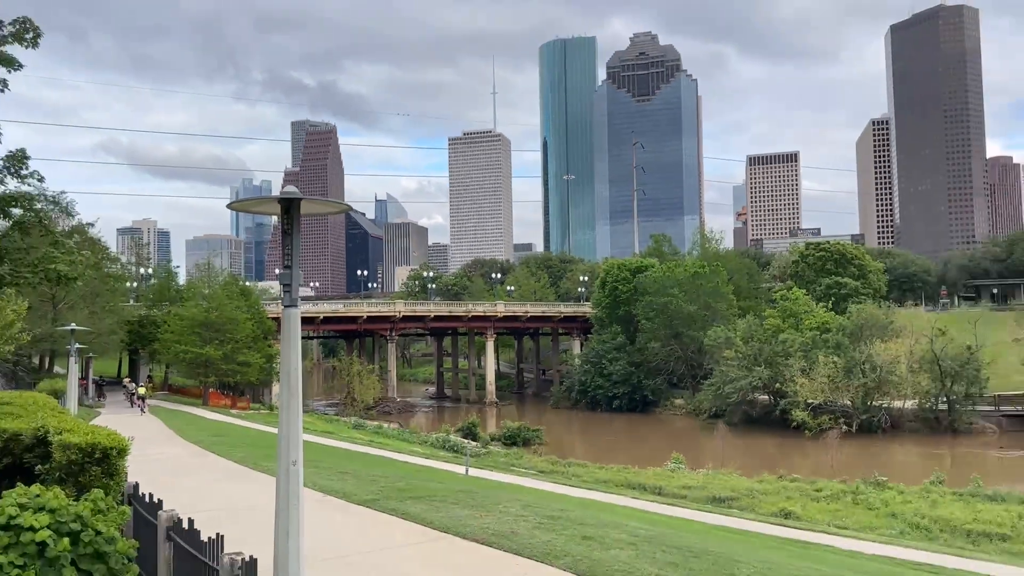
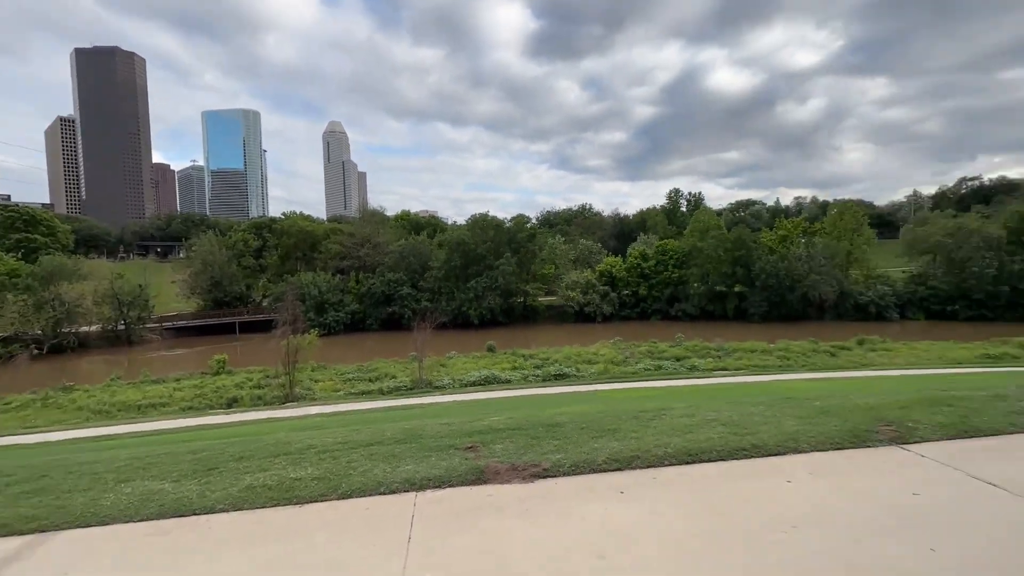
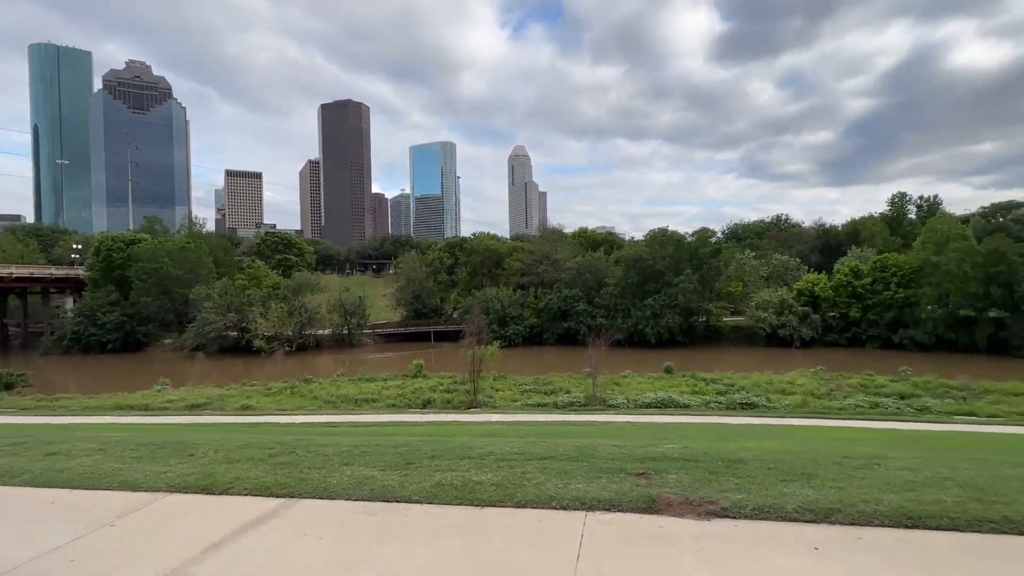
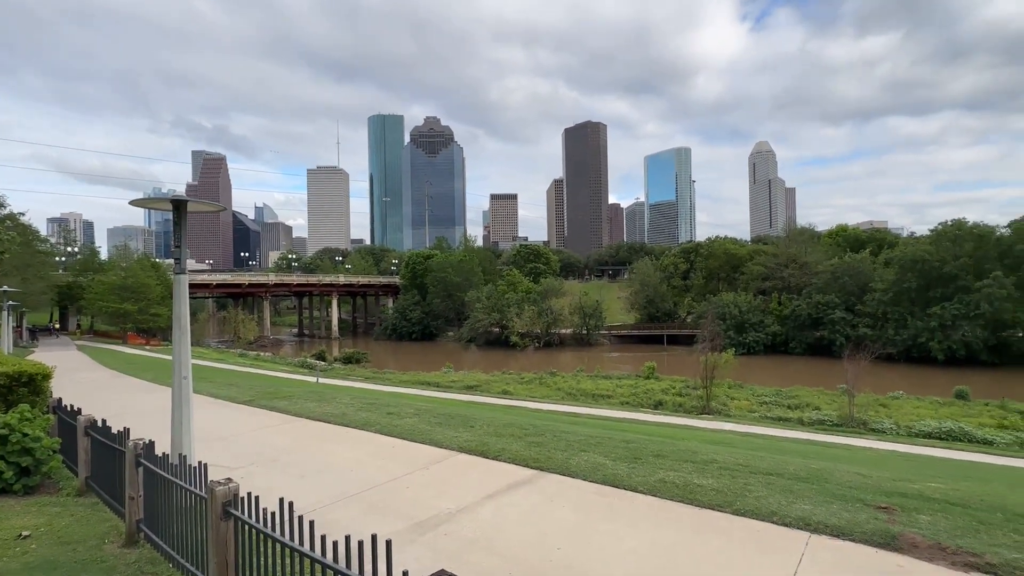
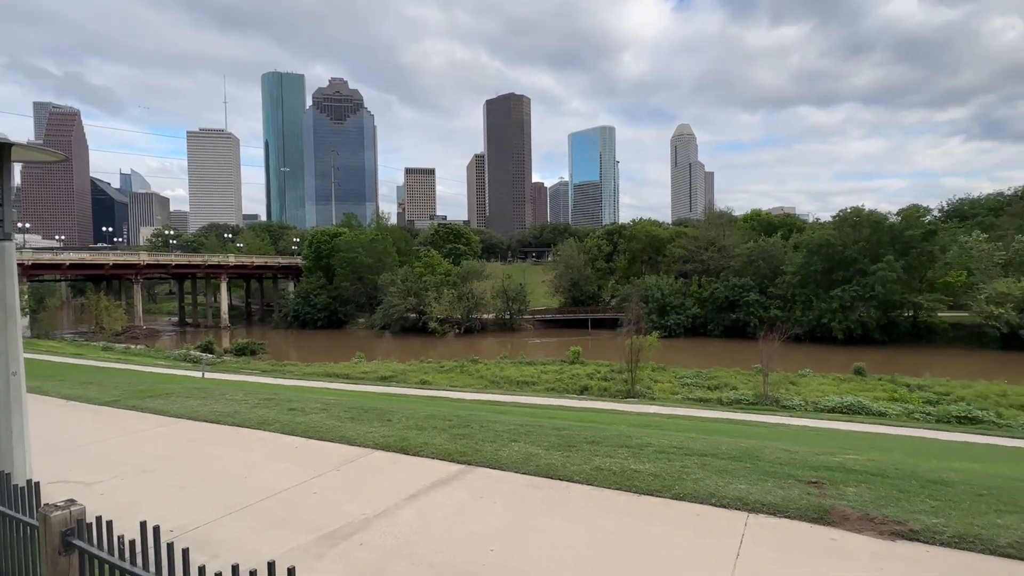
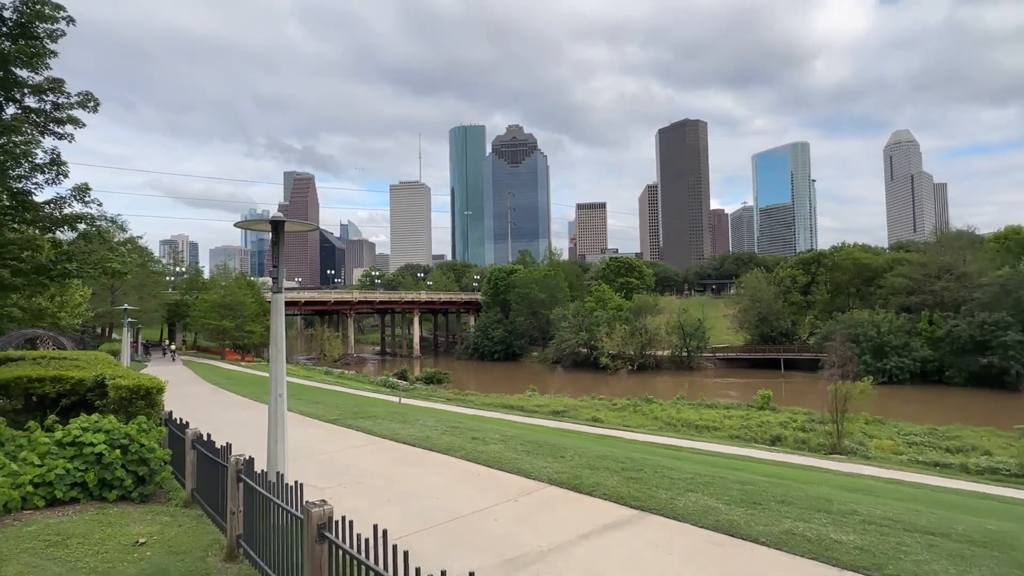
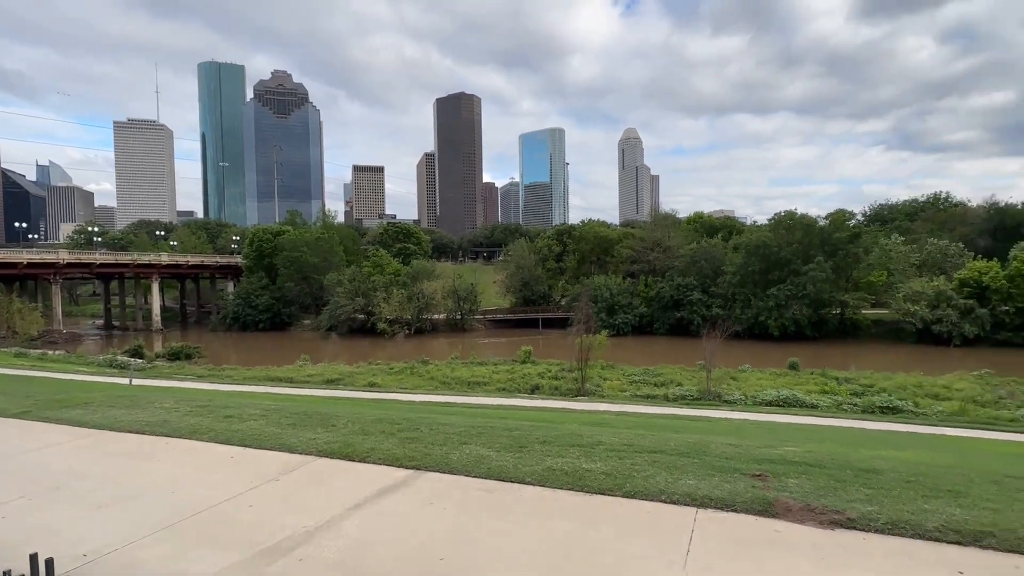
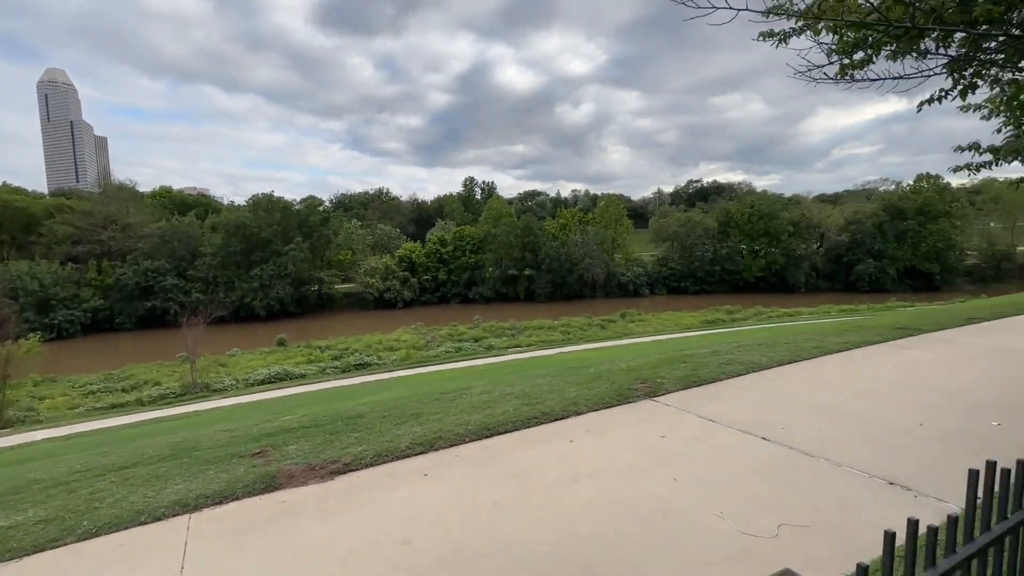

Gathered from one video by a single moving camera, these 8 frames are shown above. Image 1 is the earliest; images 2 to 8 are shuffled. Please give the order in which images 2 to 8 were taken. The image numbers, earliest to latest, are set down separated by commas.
6, 4, 5, 7, 3, 2, 8
